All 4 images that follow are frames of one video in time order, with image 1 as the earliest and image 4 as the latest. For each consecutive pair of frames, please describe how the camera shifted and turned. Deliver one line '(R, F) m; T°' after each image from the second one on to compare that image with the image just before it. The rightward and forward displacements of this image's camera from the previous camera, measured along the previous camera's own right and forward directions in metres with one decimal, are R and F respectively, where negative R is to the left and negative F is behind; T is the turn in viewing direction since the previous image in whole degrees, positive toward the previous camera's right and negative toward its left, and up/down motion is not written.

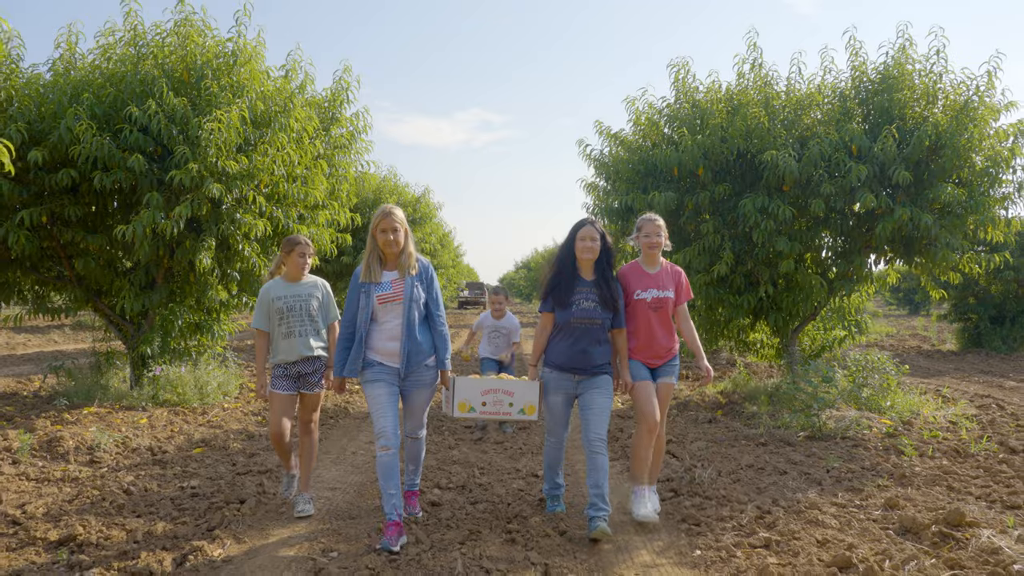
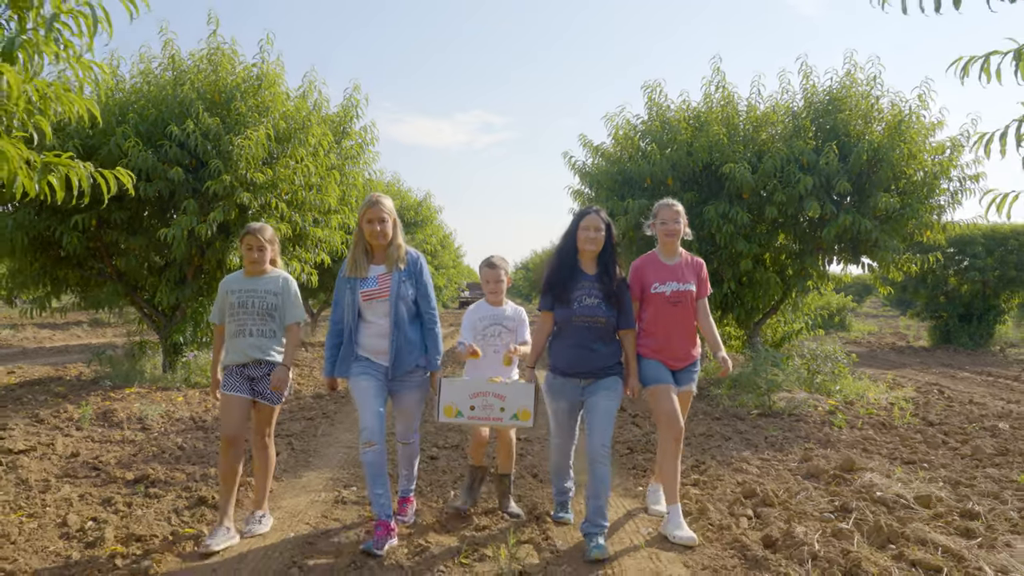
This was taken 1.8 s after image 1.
(+0.1, -1.0) m; 0°
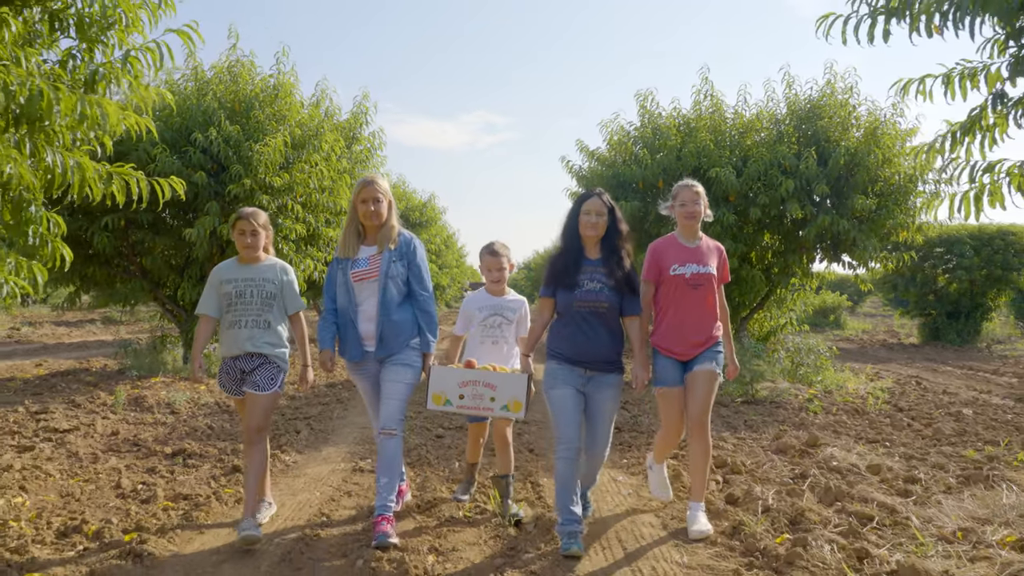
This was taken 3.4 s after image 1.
(0.0, -0.6) m; 0°
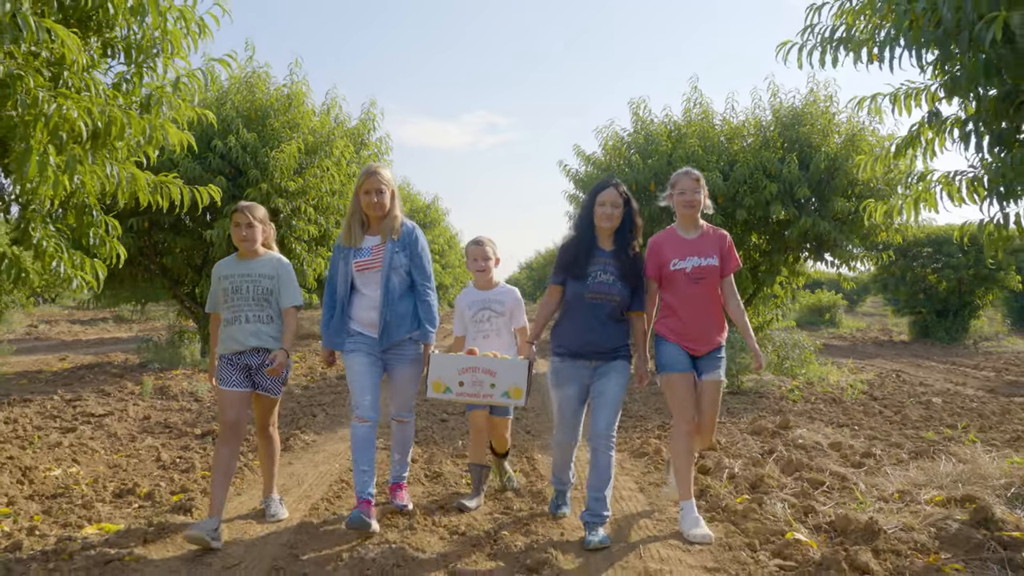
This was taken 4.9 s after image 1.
(0.0, -0.6) m; 0°
